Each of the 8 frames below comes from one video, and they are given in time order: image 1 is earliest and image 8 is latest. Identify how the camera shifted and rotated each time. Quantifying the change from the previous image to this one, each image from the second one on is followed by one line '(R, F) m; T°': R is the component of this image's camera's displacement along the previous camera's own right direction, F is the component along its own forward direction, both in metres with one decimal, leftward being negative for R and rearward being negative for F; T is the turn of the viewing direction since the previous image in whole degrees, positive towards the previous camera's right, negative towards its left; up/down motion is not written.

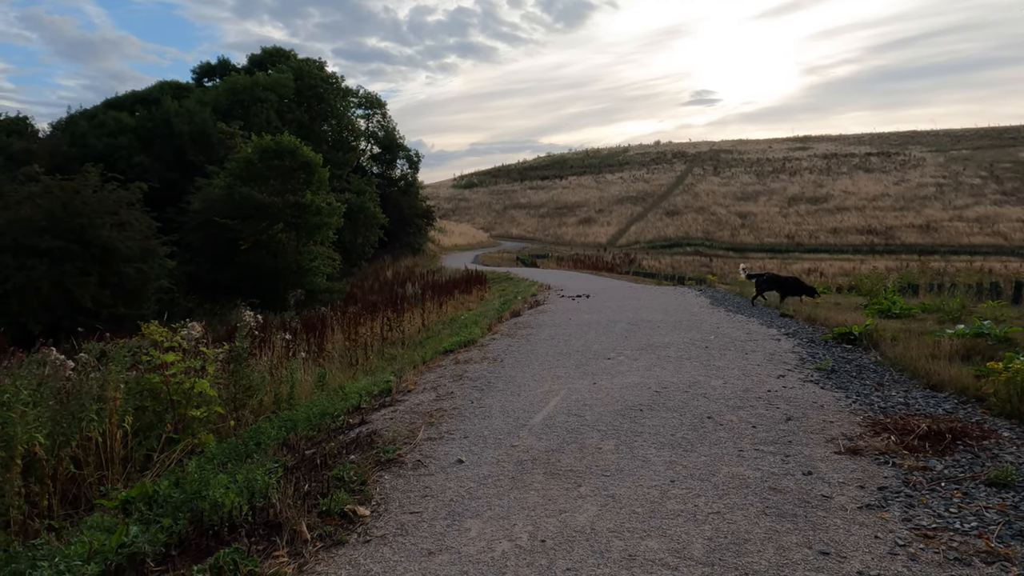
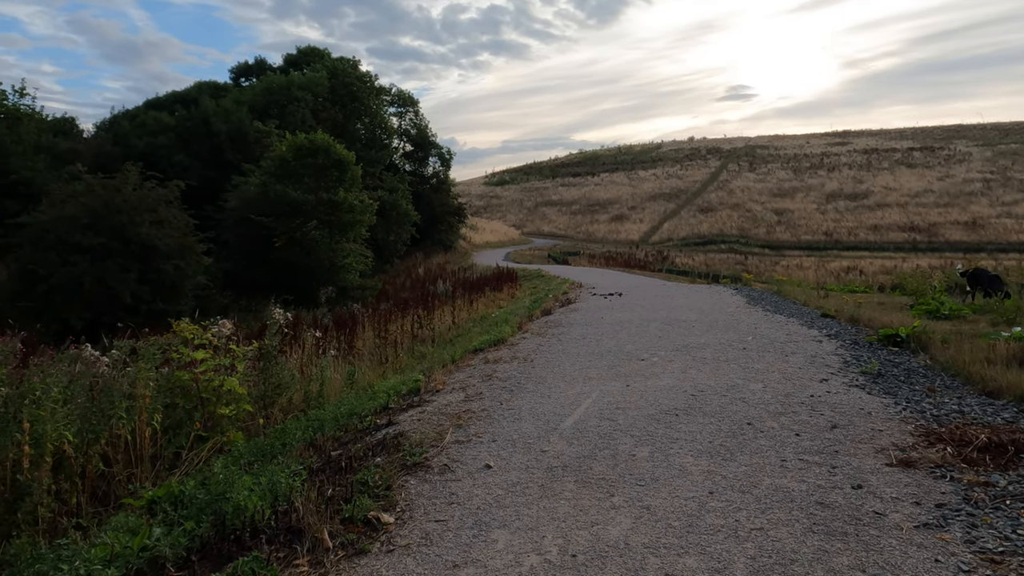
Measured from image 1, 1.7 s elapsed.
(0.0, +0.2) m; -3°
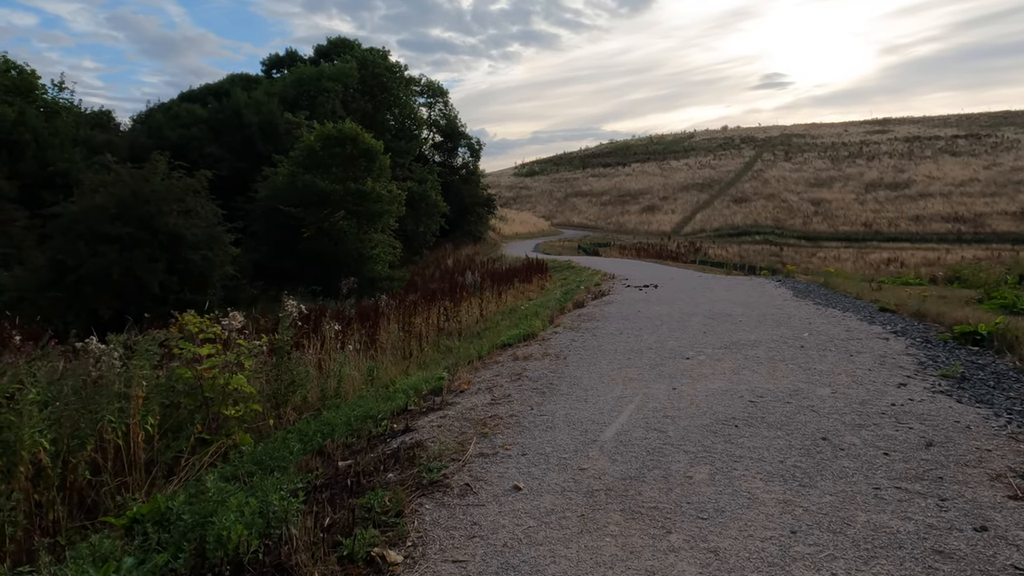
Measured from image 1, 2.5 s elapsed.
(0.0, +0.7) m; -3°
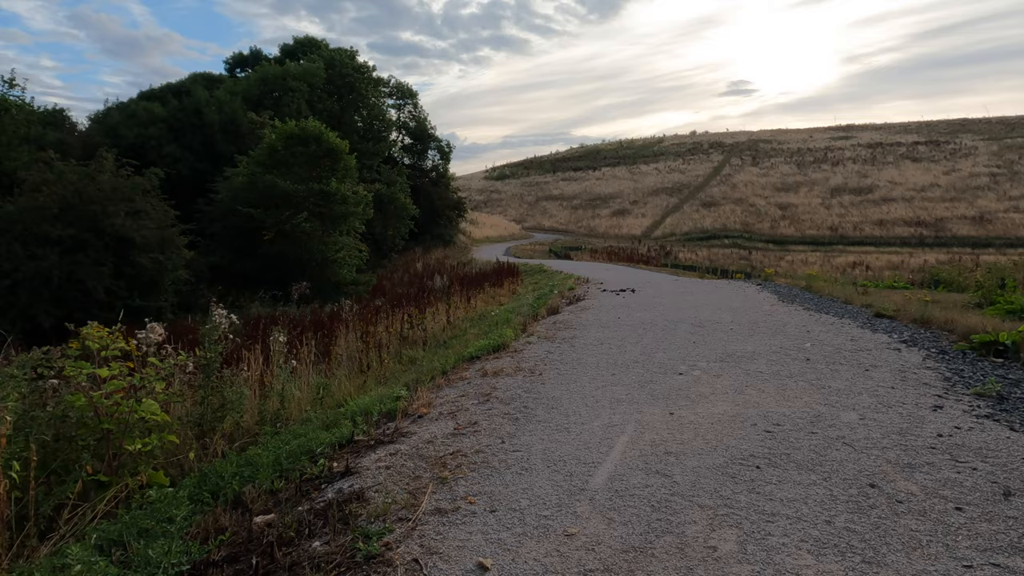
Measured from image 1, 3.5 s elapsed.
(0.0, +1.0) m; +3°
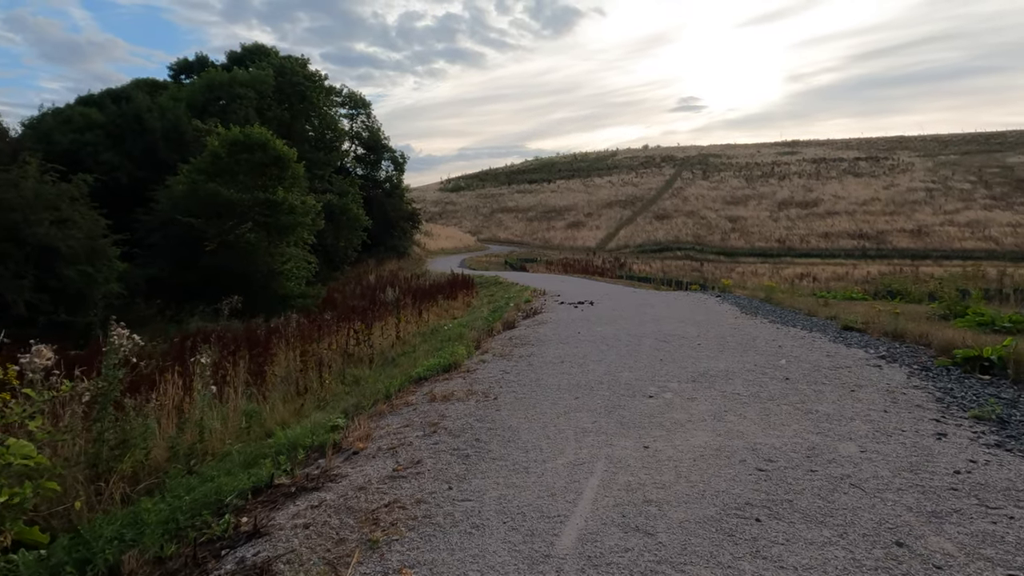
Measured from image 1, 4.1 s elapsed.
(0.0, +0.7) m; +4°
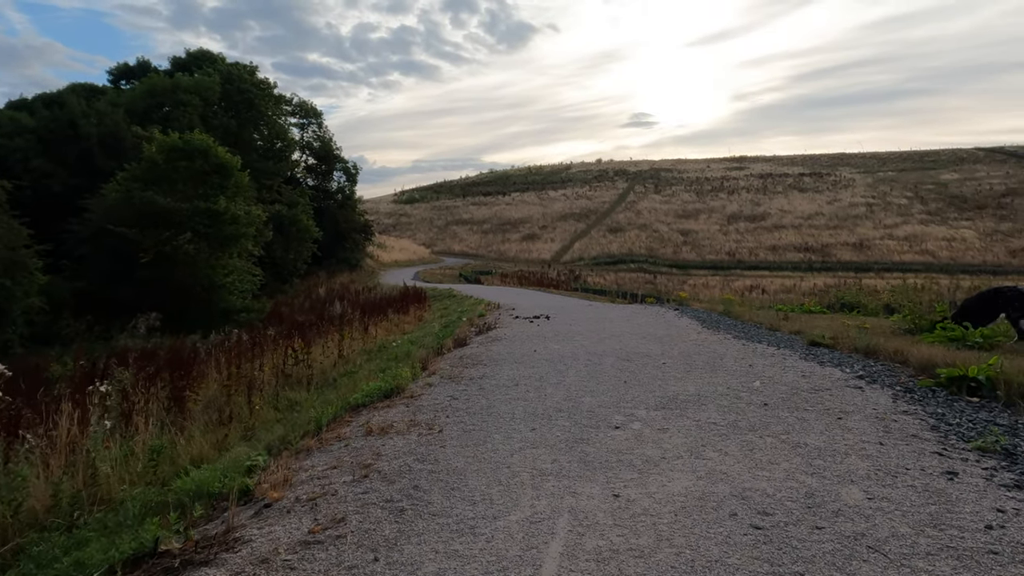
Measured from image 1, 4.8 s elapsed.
(+0.1, +0.8) m; +4°
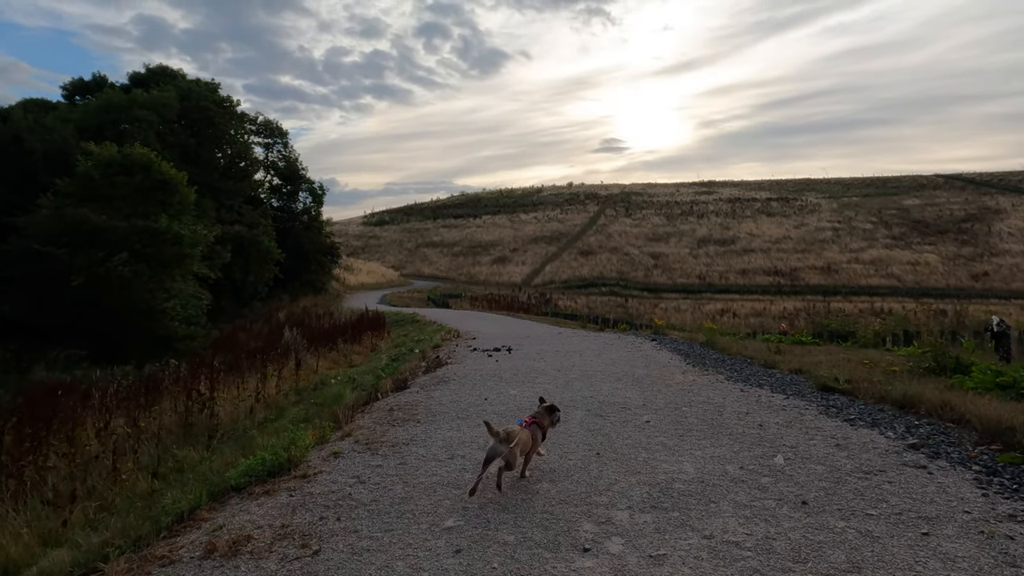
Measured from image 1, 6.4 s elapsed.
(+0.3, +1.9) m; +2°
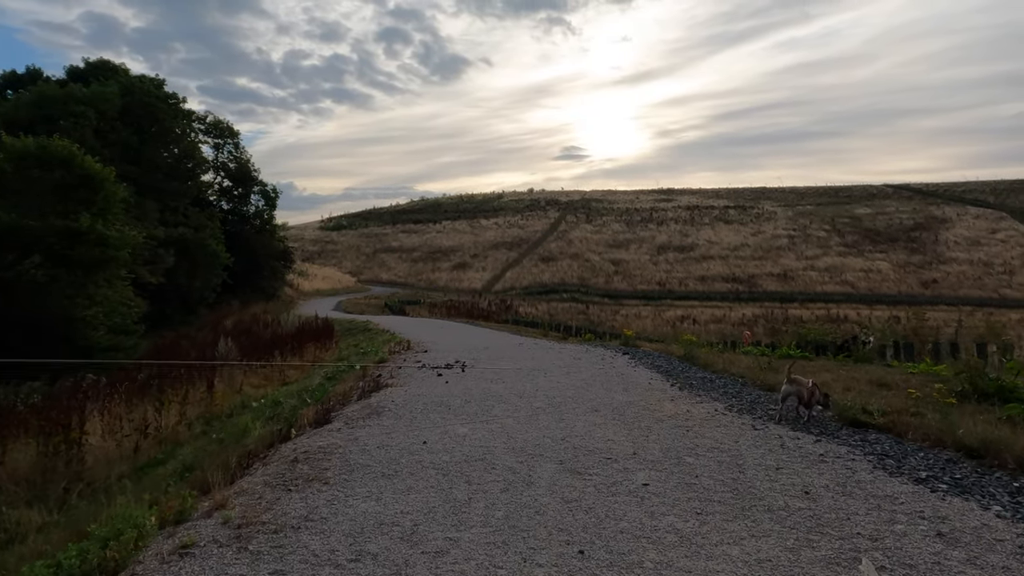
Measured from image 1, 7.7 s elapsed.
(+0.1, +1.8) m; +3°
